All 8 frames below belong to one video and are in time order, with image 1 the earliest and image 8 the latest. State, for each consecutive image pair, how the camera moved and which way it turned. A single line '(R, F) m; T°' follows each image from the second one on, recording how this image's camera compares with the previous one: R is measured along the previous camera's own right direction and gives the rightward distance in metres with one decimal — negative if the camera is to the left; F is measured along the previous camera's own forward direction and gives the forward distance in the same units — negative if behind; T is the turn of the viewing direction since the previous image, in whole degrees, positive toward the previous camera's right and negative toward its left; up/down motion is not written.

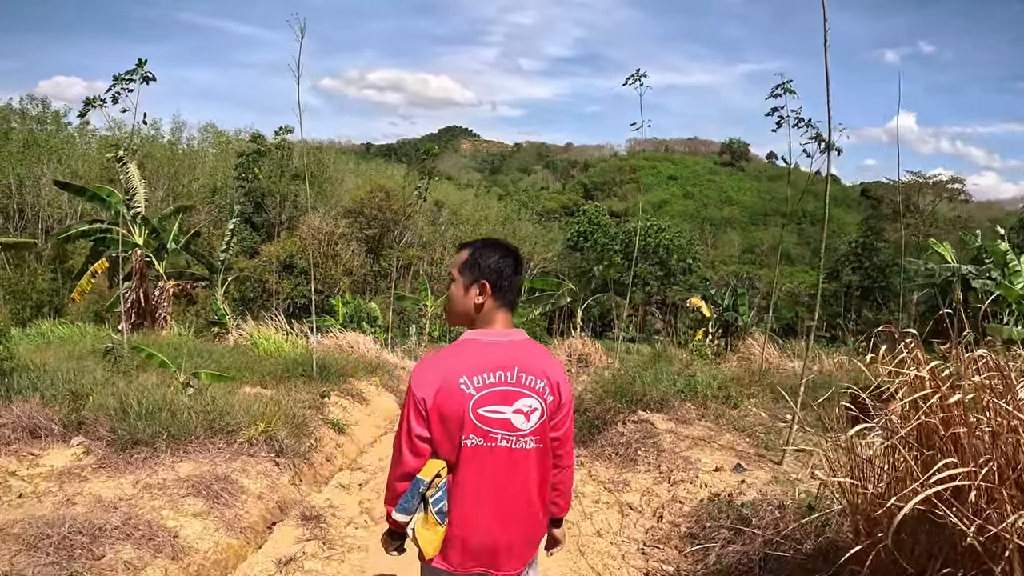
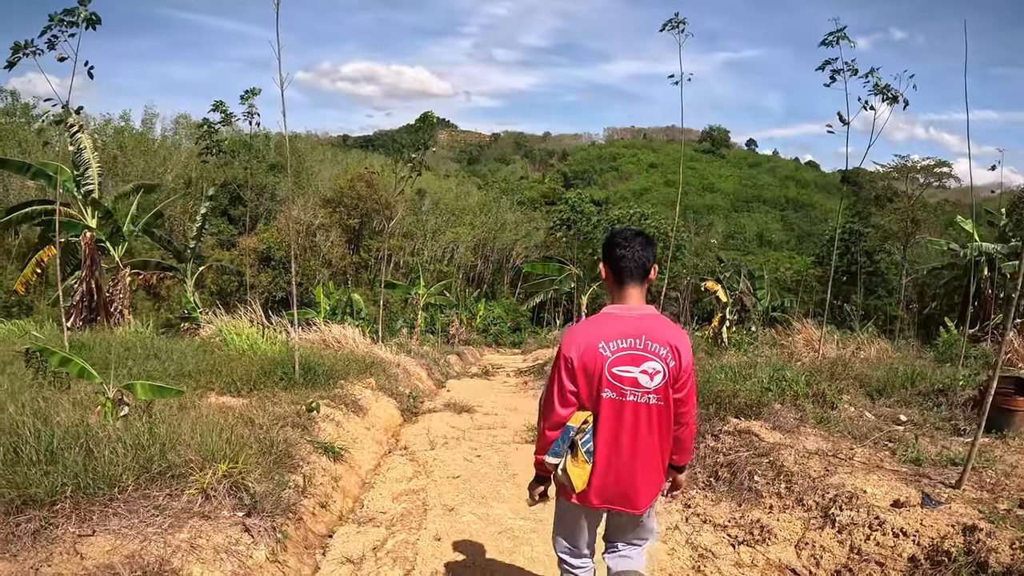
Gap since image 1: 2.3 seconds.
(-0.5, +1.5) m; +2°
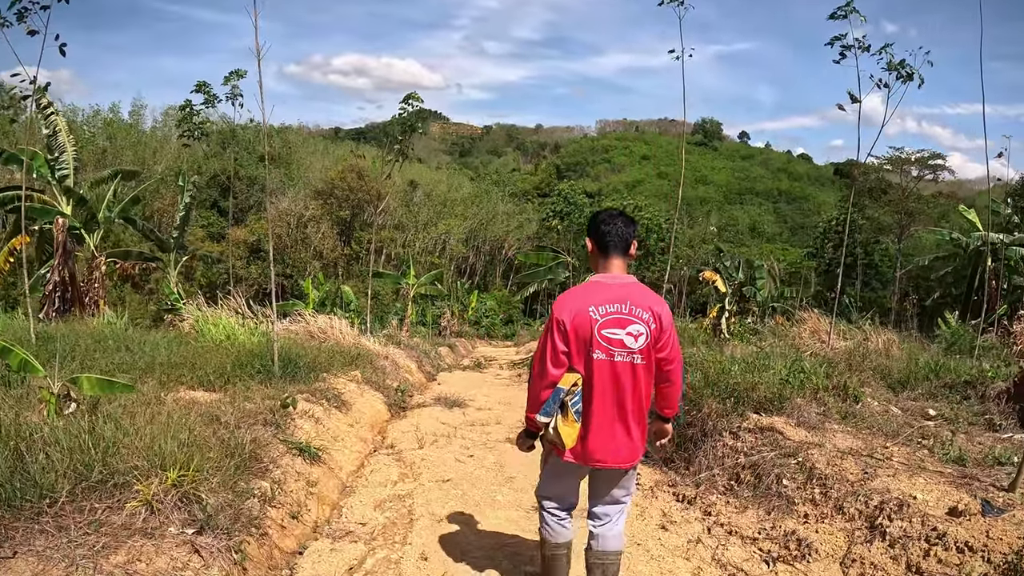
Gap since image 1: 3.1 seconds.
(0.0, +0.5) m; +1°
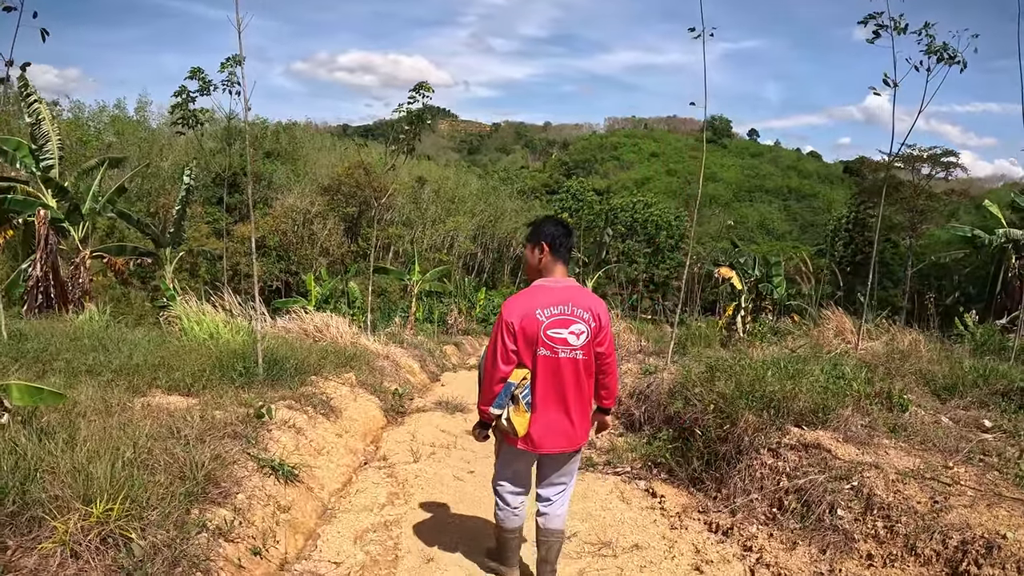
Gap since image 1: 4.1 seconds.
(0.0, +0.5) m; -1°
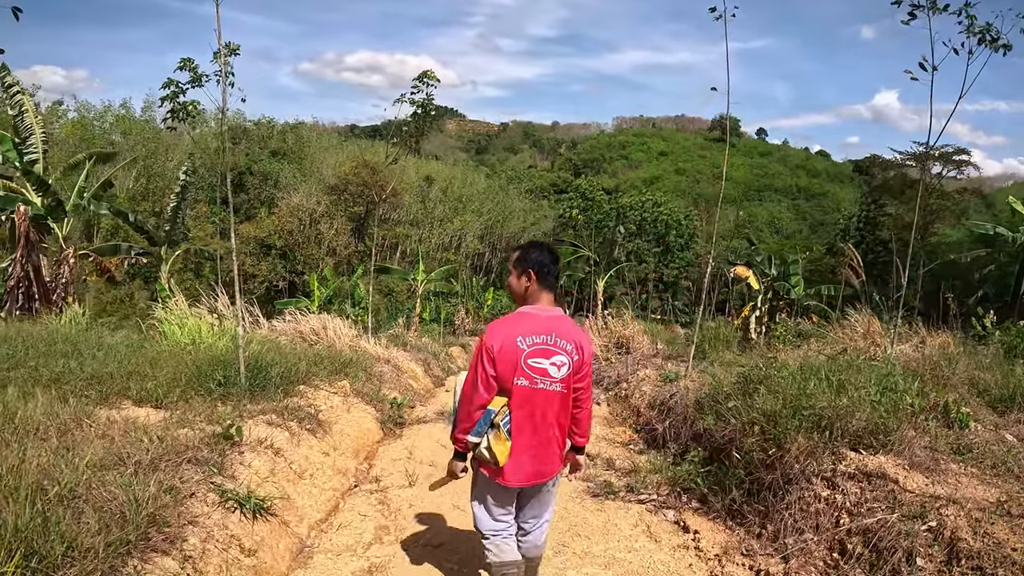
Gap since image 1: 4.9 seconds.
(0.0, +0.5) m; -1°
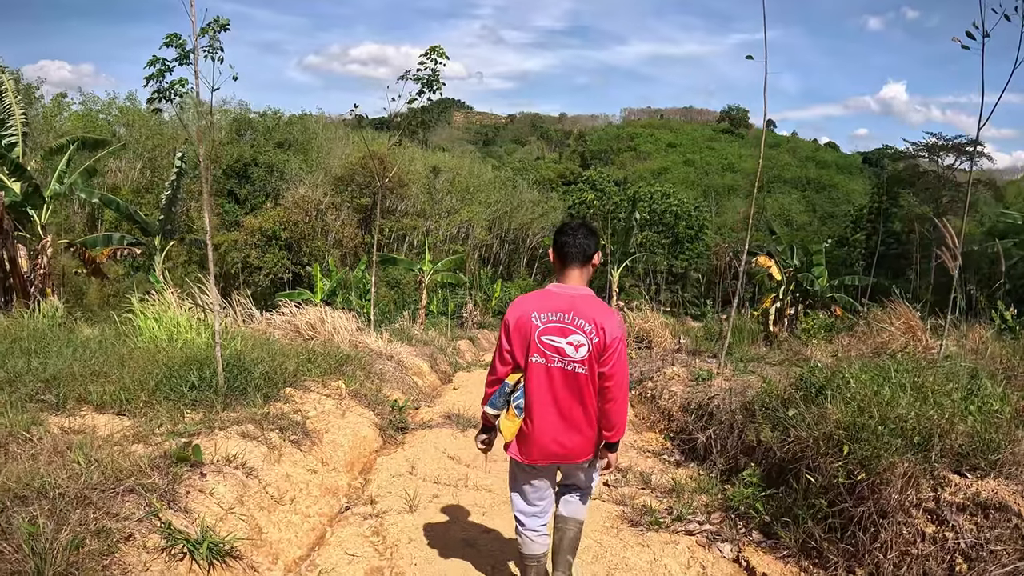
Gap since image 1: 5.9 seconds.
(-0.1, +0.6) m; -1°
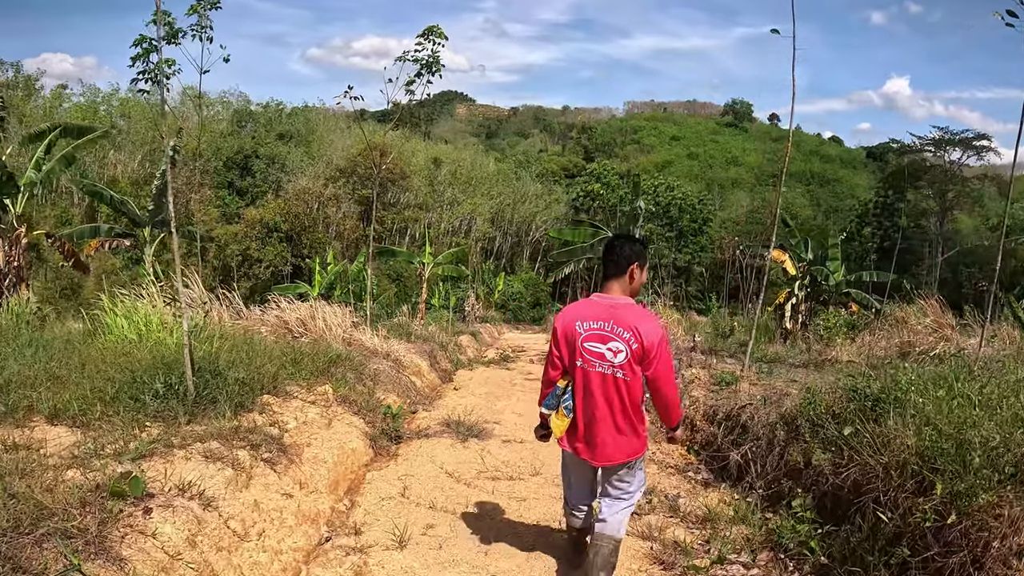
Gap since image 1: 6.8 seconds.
(0.0, +0.5) m; 0°
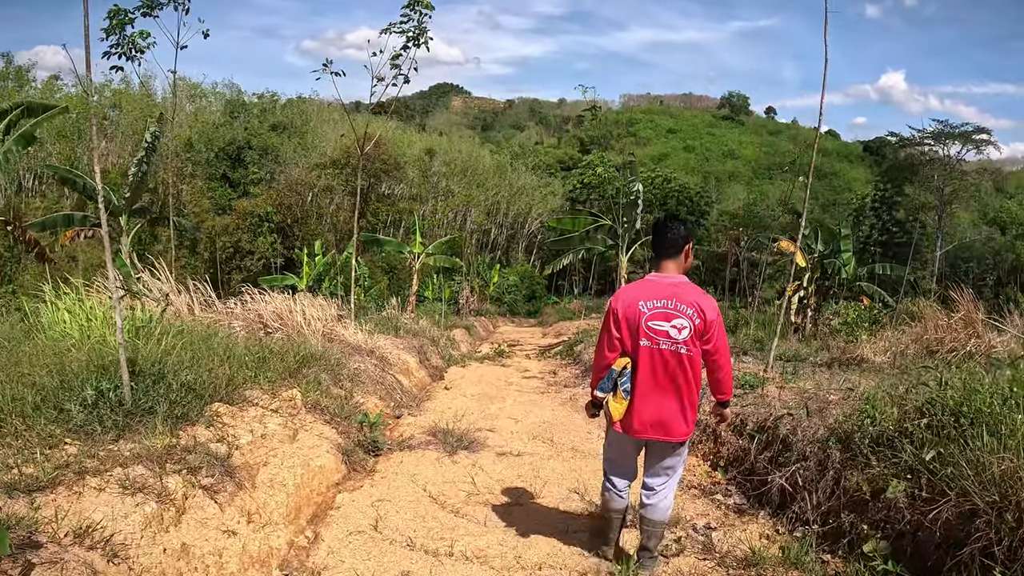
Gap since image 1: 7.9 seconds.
(0.0, +0.6) m; 0°
